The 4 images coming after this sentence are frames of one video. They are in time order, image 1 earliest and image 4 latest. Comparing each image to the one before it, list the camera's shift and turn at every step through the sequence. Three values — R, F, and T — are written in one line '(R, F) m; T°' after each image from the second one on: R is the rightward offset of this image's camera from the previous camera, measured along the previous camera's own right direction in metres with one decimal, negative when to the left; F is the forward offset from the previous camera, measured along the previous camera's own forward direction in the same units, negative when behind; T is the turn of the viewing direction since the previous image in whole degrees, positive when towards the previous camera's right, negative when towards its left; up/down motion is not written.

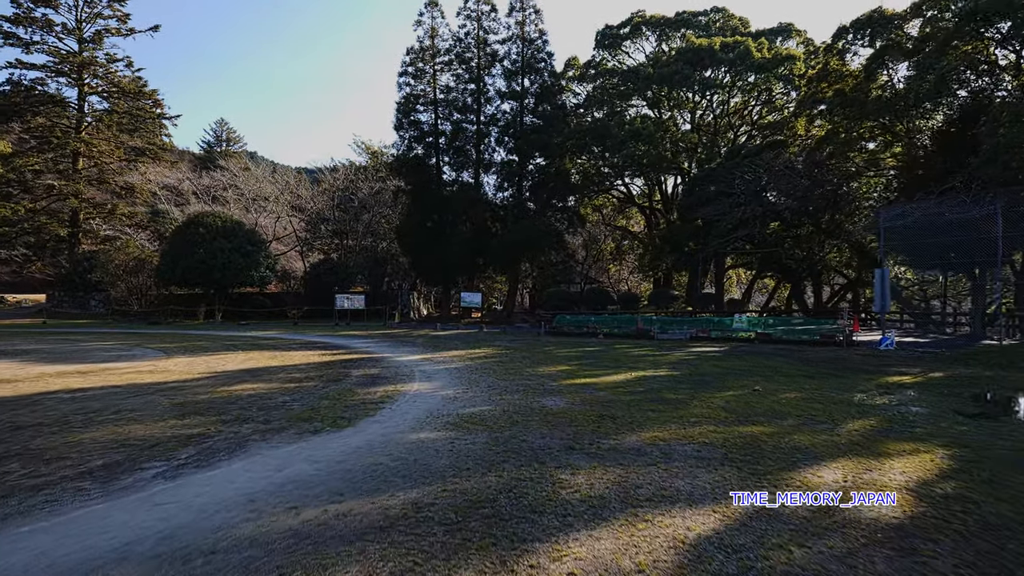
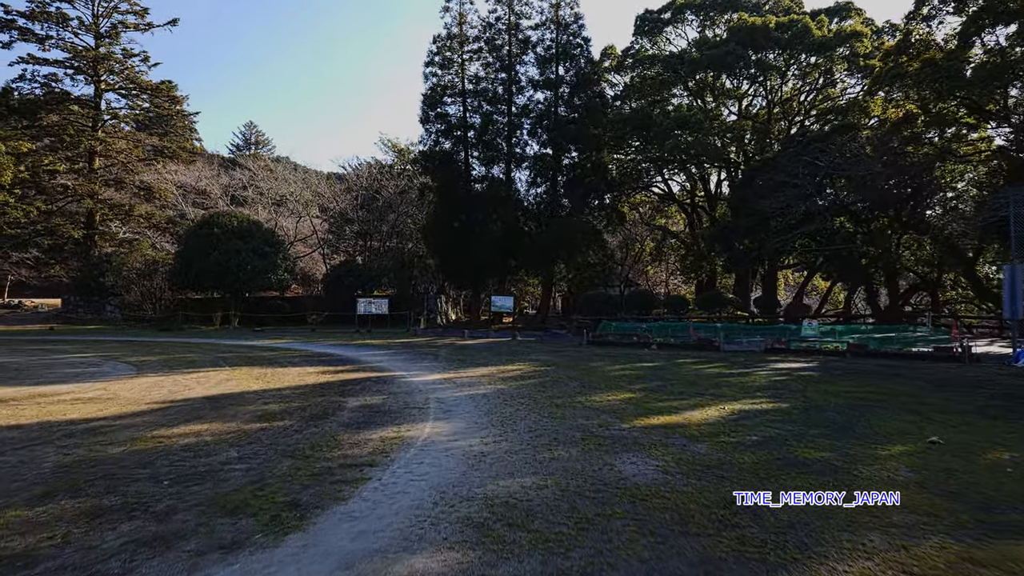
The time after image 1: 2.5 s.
(-0.1, +1.8) m; -3°
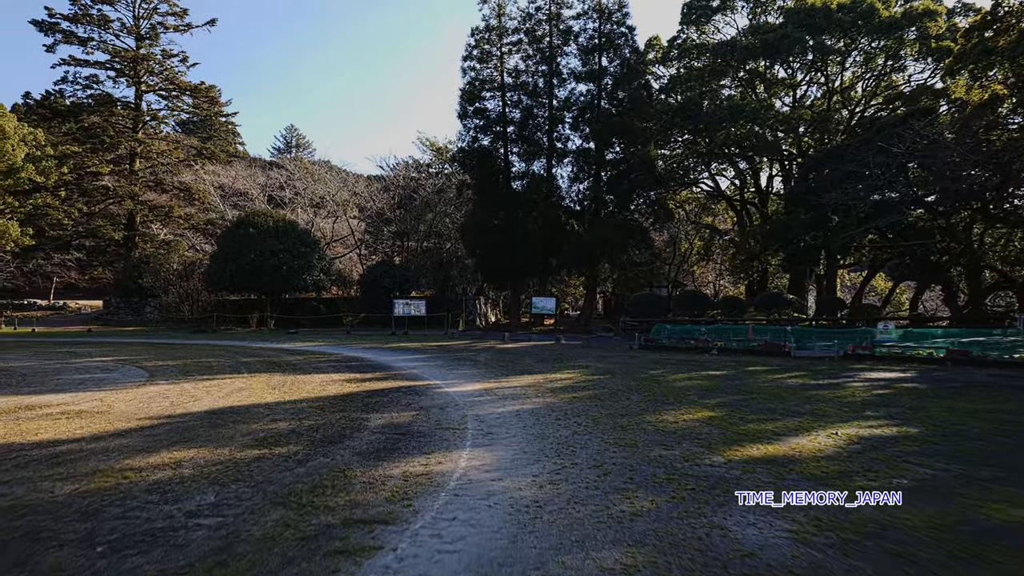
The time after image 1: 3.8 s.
(-0.1, +1.0) m; -3°
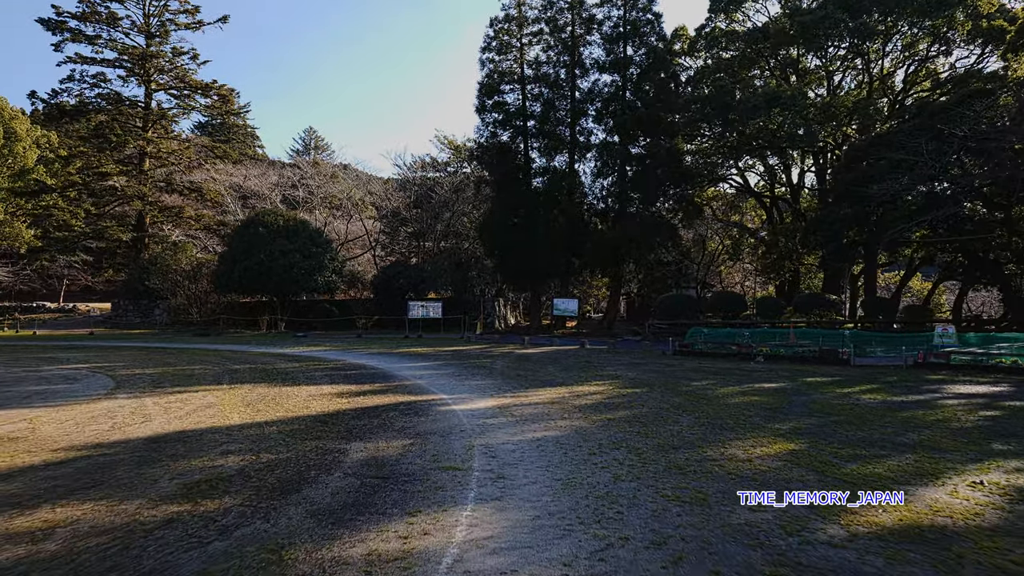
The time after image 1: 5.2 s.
(0.0, +1.1) m; -2°
